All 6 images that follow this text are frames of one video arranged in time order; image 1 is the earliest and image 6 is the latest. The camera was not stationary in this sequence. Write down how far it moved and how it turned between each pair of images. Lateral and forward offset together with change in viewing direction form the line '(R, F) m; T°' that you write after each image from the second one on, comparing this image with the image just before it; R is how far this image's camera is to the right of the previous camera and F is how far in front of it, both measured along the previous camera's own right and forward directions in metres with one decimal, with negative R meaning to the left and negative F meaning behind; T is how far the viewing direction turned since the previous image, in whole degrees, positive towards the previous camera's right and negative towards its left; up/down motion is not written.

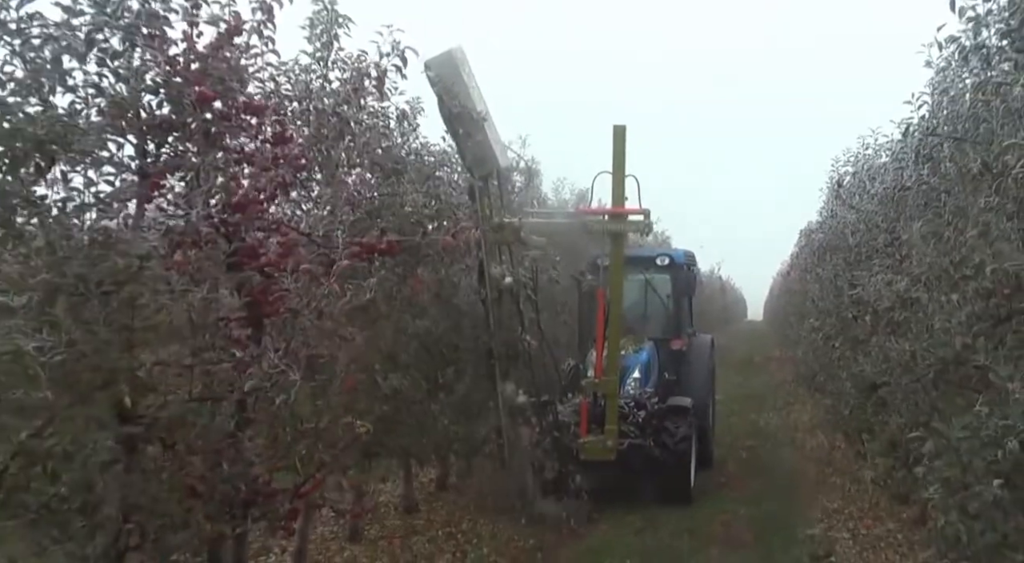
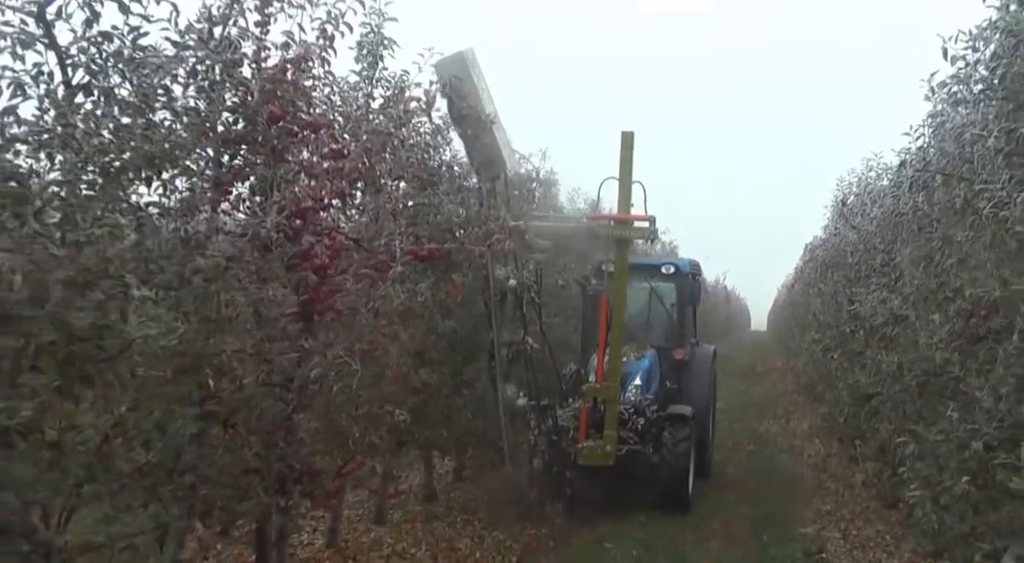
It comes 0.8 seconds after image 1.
(-0.1, -0.4) m; 0°
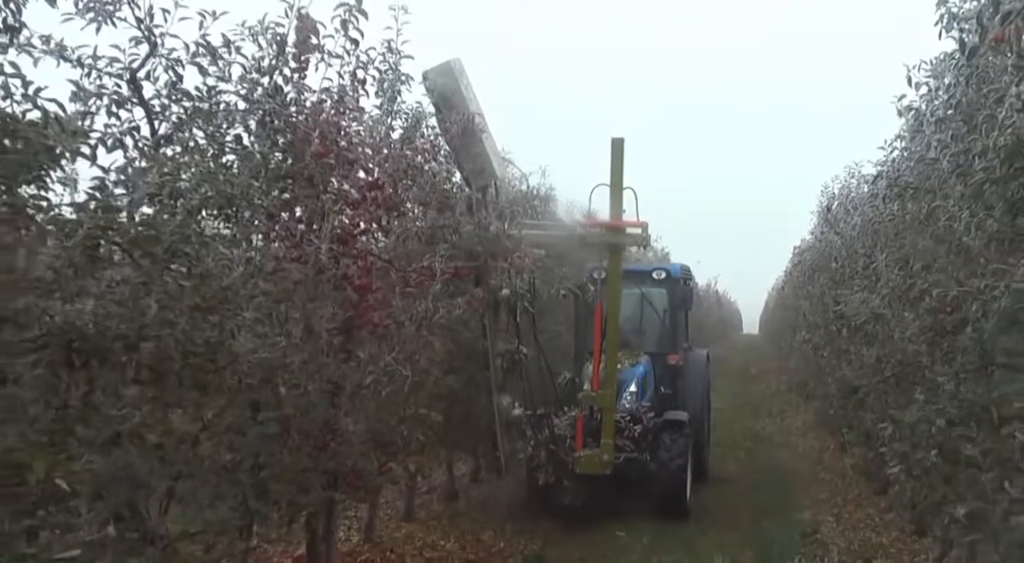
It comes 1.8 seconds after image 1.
(-0.1, -0.5) m; +1°
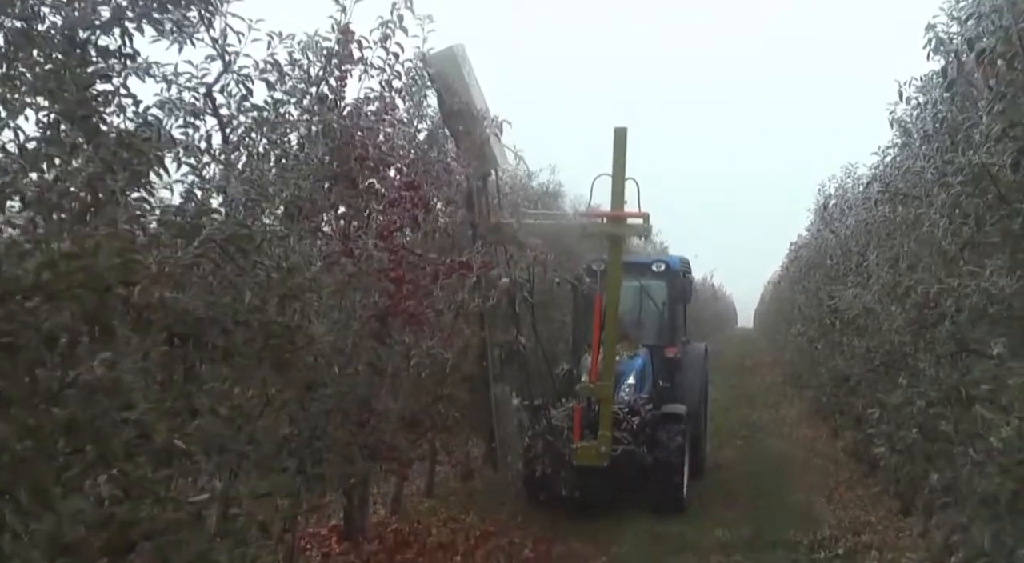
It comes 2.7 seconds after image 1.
(-0.2, -0.4) m; 0°
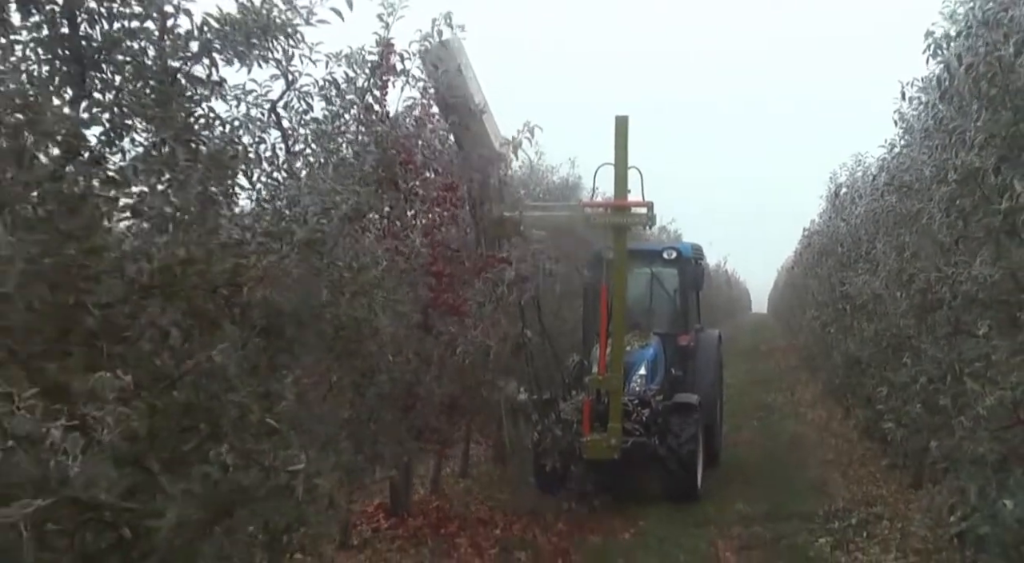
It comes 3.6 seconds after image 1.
(-0.1, -0.4) m; -1°
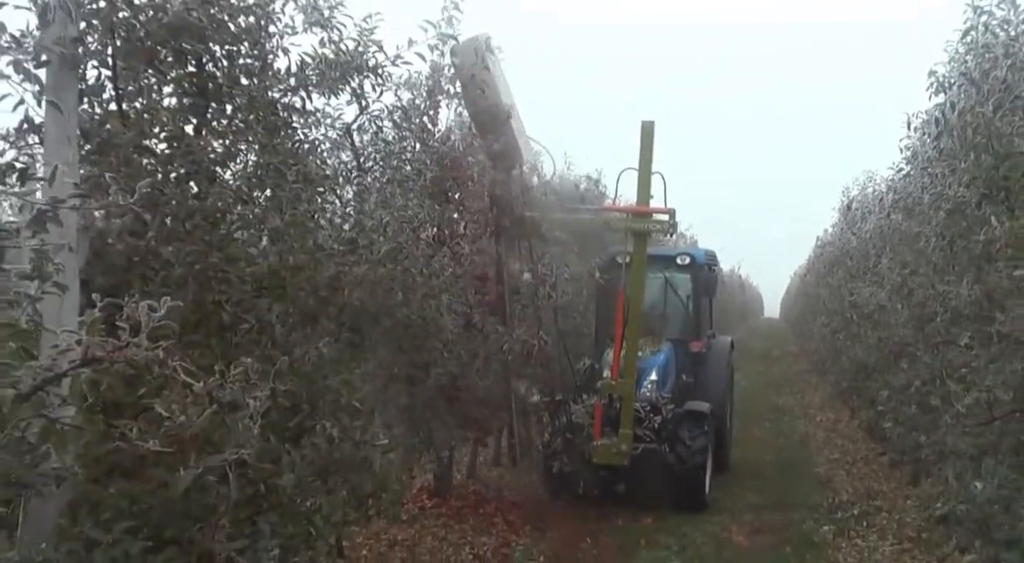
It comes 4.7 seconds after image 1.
(-0.2, -0.5) m; -1°
